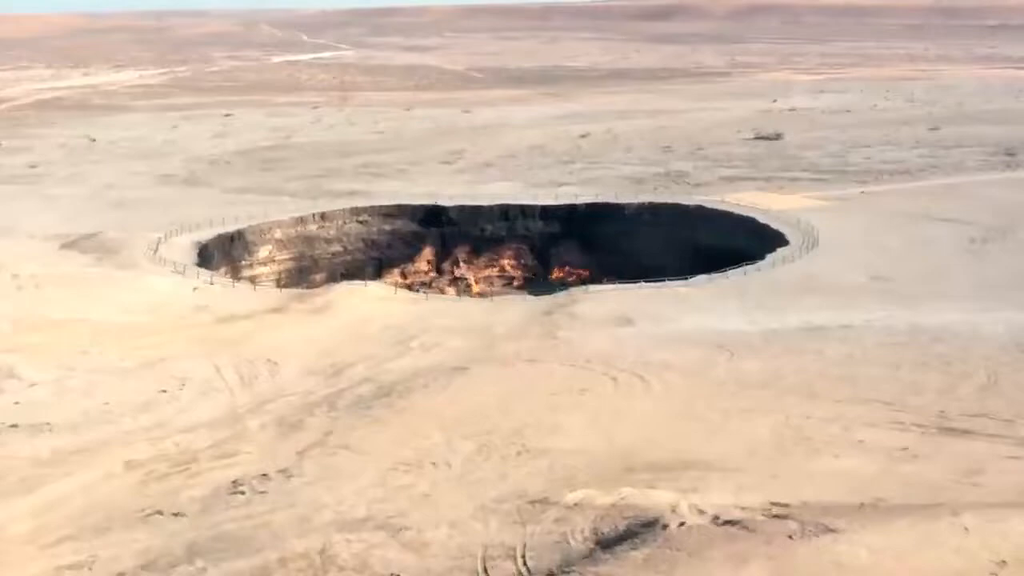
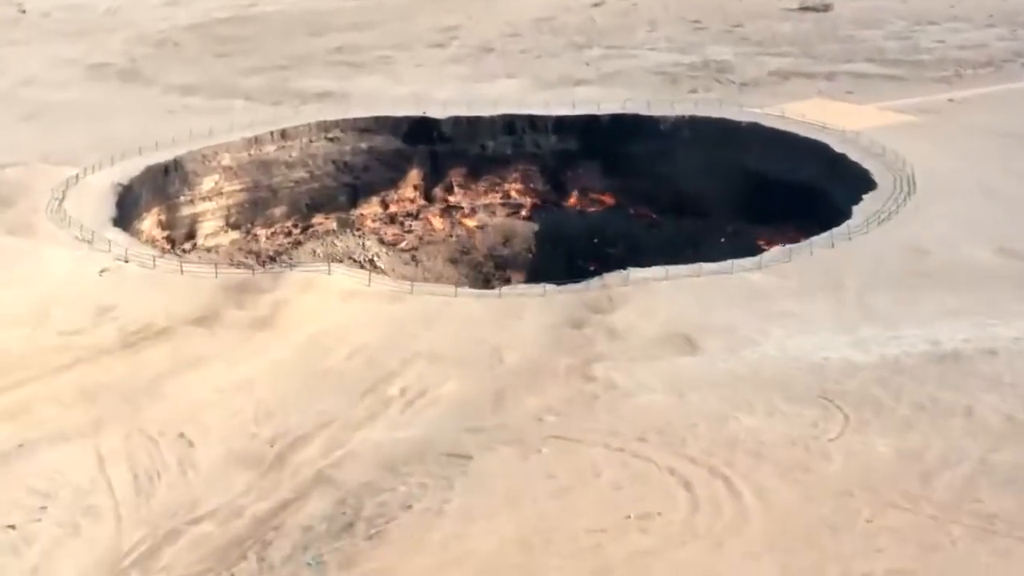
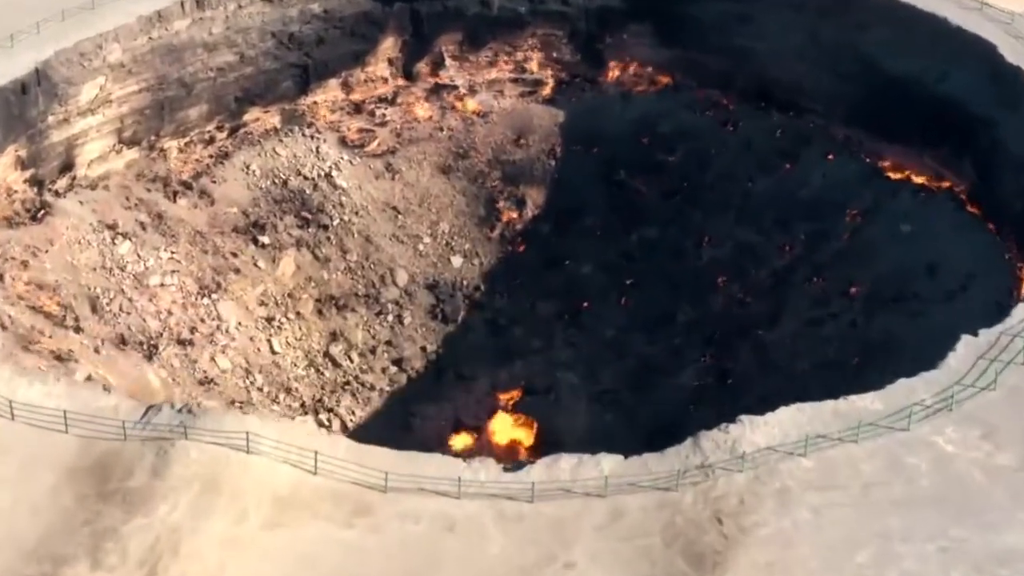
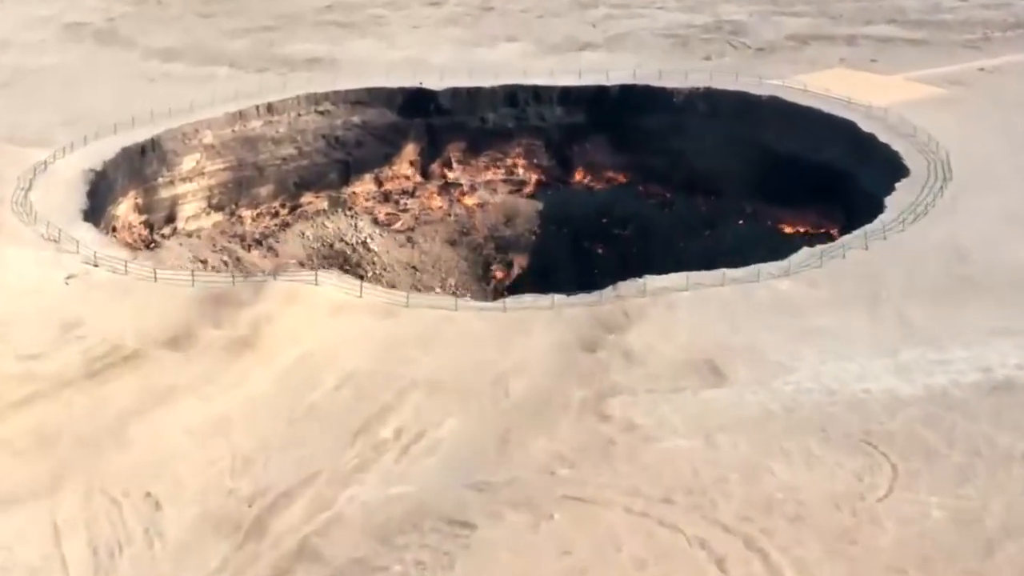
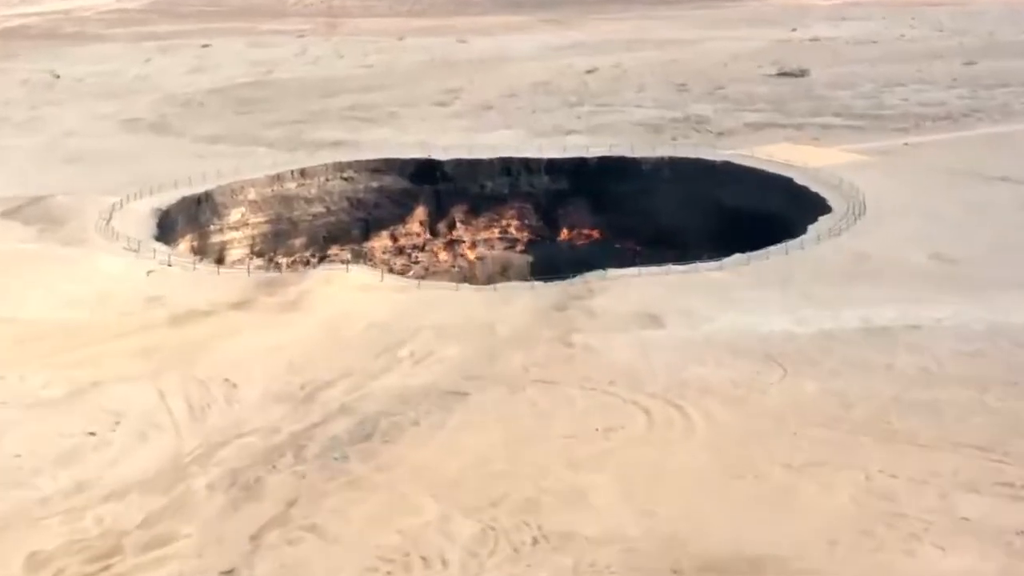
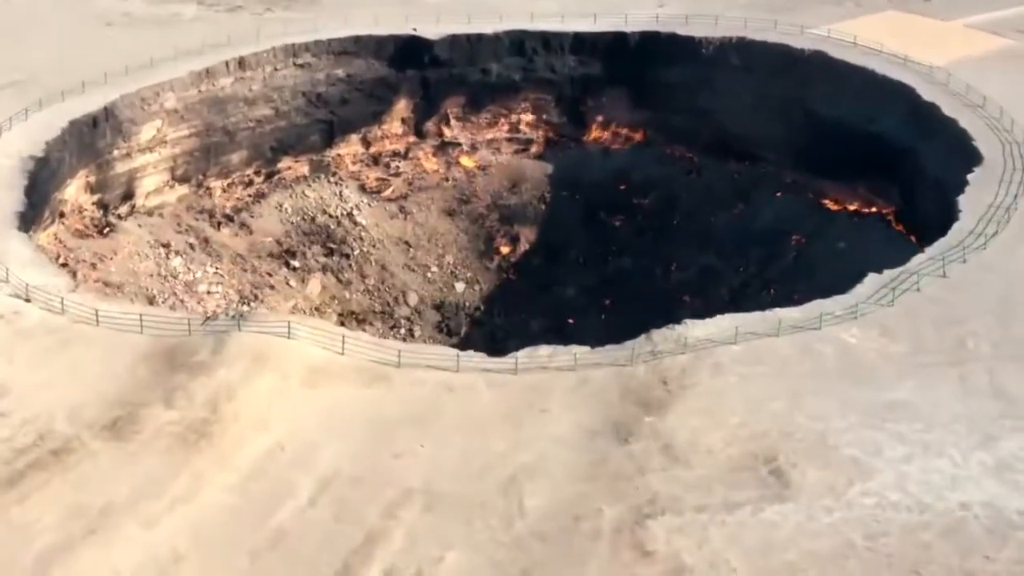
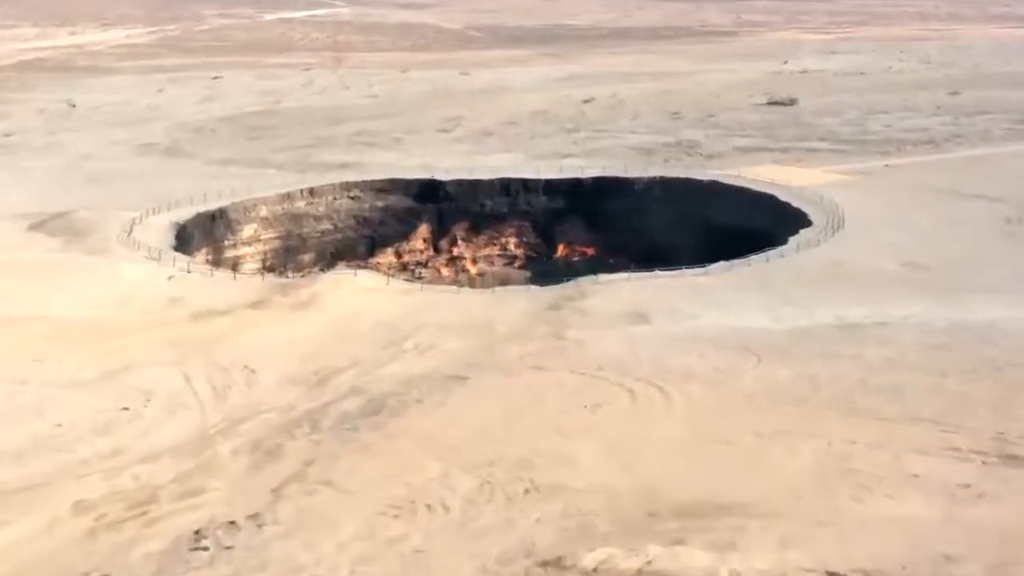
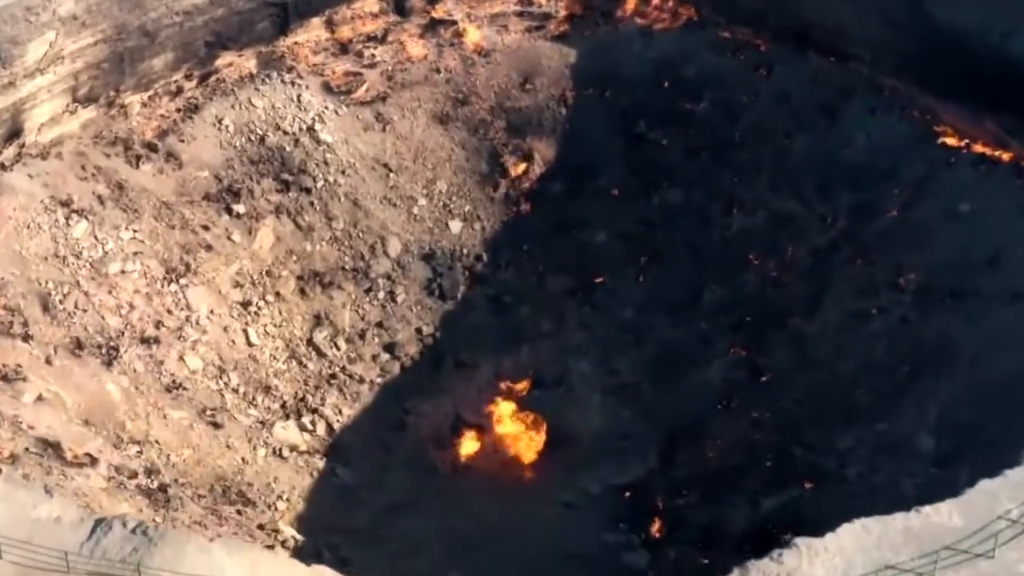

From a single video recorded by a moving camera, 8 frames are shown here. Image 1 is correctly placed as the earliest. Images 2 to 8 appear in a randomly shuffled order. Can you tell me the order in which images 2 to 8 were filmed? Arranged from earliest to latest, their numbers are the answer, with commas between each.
7, 5, 2, 4, 6, 3, 8
